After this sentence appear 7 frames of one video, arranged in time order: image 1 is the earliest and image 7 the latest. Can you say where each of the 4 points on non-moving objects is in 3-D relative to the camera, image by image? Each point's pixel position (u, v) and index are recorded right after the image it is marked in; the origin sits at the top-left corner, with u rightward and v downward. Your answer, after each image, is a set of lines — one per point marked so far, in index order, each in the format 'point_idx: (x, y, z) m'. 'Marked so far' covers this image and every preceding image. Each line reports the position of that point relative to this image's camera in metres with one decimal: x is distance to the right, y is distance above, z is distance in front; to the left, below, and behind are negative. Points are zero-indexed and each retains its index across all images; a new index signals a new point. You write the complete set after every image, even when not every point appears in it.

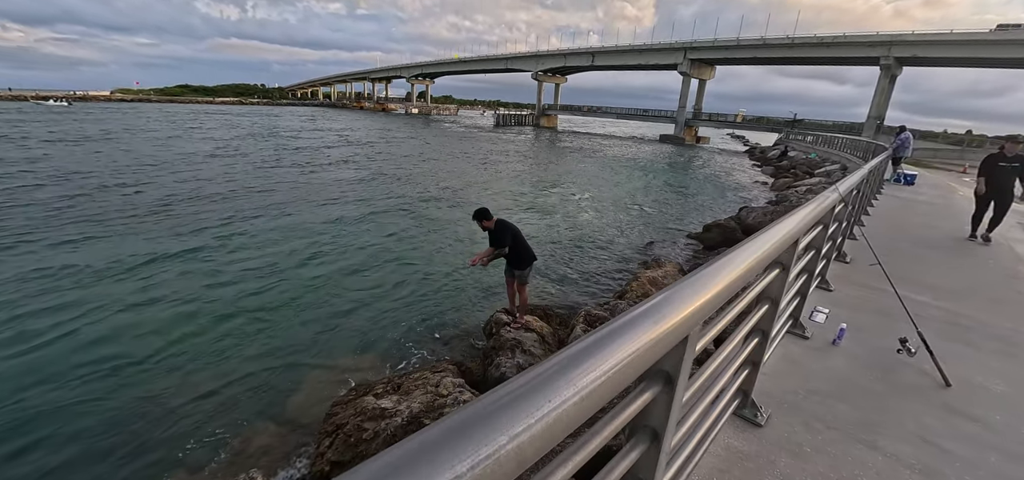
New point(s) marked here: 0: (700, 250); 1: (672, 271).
0: (+6.4, -0.3, +14.8) m
1: (+4.0, -0.8, +10.9) m
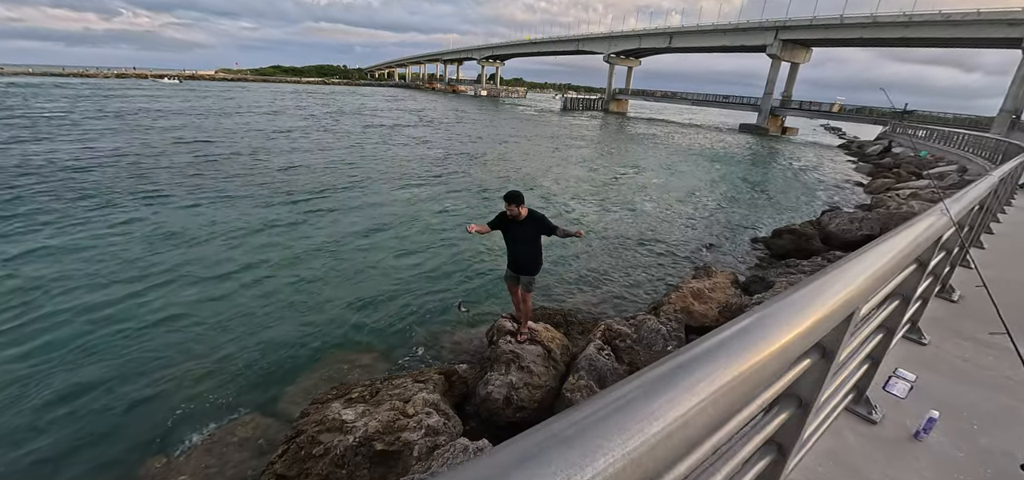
0: (+7.6, -0.5, +13.0) m
1: (+4.6, -1.0, +9.4) m
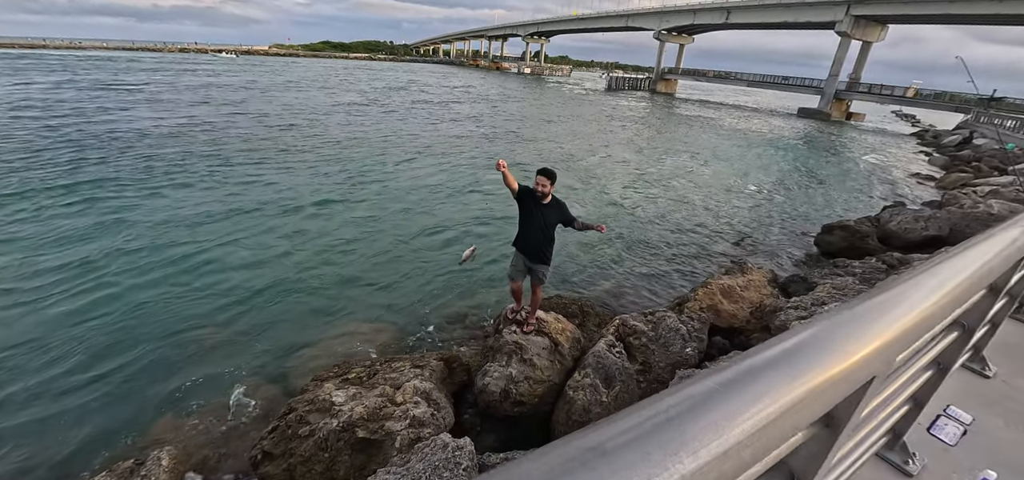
0: (+8.3, -0.4, +11.9) m
1: (+5.0, -0.8, +8.7) m
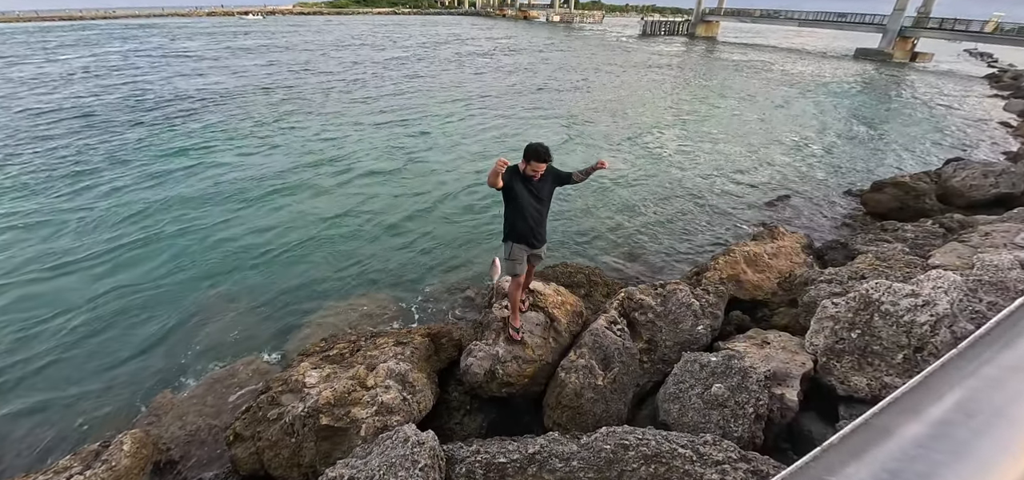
0: (+8.5, +0.6, +10.7) m
1: (+5.0, -0.2, +7.8) m
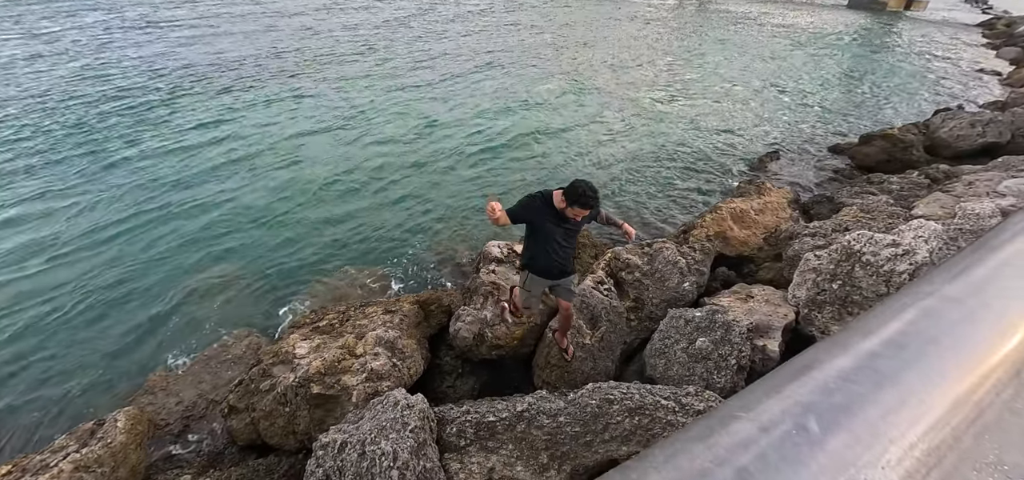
0: (+8.2, +1.8, +10.7) m
1: (+4.8, +0.6, +7.8) m
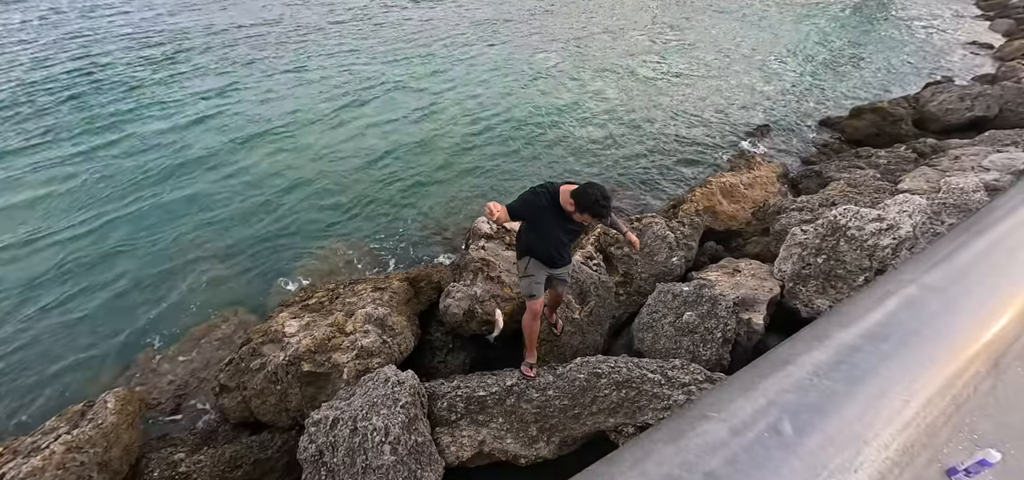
0: (+8.0, +2.4, +10.7) m
1: (+4.6, +1.1, +7.8) m
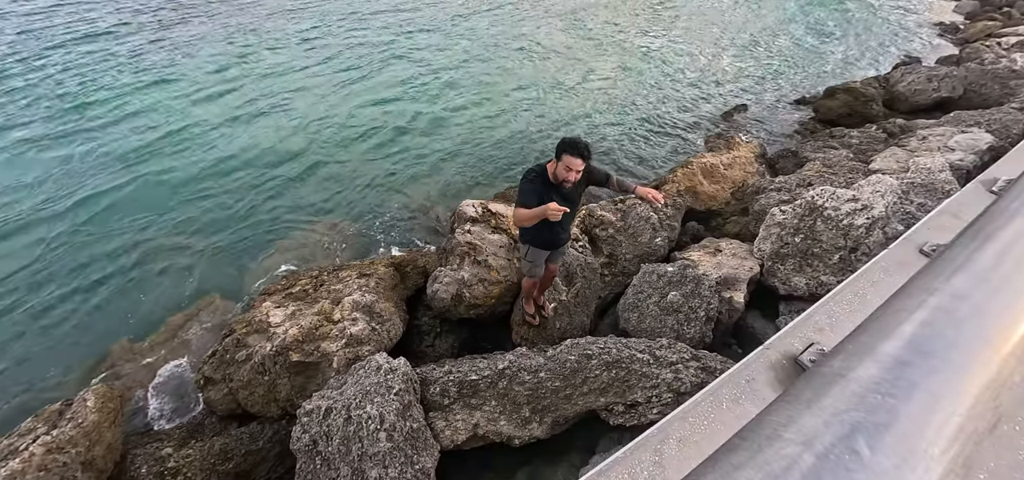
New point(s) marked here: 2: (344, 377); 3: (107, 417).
0: (+7.5, +3.0, +10.9) m
1: (+4.3, +1.5, +7.9) m
2: (-1.5, -1.2, +3.9) m
3: (-4.0, -1.7, +4.2) m
